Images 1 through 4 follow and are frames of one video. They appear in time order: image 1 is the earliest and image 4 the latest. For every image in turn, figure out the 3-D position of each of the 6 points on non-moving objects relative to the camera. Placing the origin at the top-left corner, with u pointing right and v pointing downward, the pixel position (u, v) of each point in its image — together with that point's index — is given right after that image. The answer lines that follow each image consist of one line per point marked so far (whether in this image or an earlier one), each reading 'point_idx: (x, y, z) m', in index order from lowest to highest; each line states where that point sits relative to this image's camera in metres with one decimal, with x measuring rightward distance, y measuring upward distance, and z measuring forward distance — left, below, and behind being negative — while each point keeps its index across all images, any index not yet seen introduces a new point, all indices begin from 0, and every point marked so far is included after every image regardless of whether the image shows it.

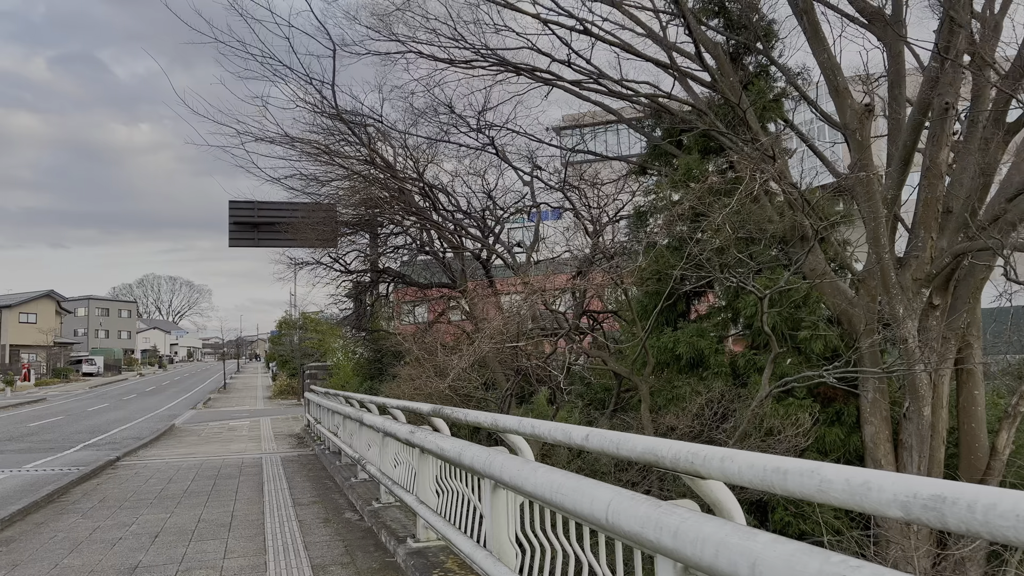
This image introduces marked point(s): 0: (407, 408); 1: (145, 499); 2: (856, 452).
0: (-0.7, -0.8, +5.4) m
1: (-3.2, -1.8, +7.0) m
2: (+3.6, -1.7, +8.2) m
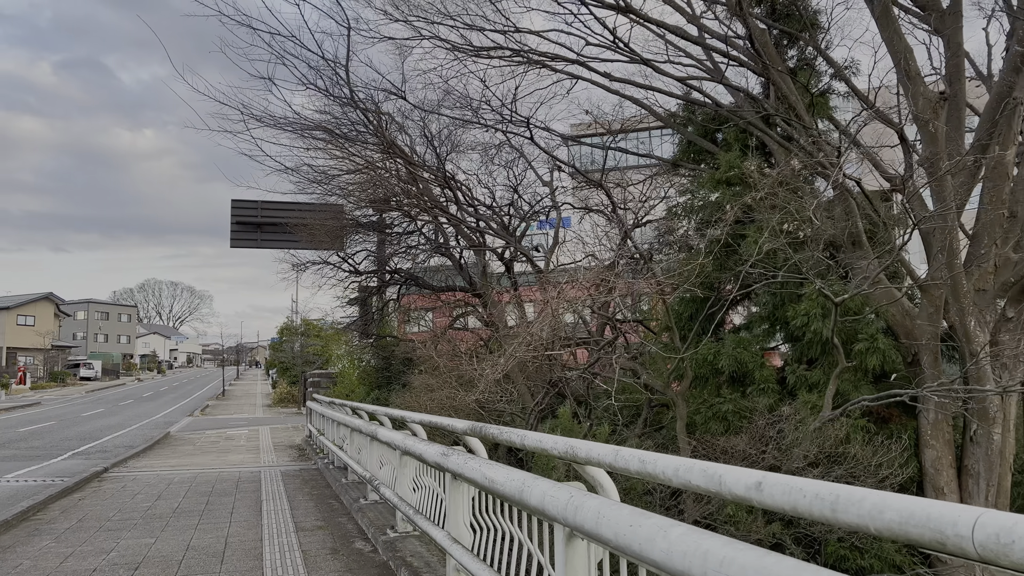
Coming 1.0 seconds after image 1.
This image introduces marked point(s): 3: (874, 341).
0: (-0.5, -0.8, +4.7) m
1: (-3.0, -1.8, +6.2) m
2: (+3.8, -1.8, +7.5) m
3: (+3.4, -0.5, +7.4) m
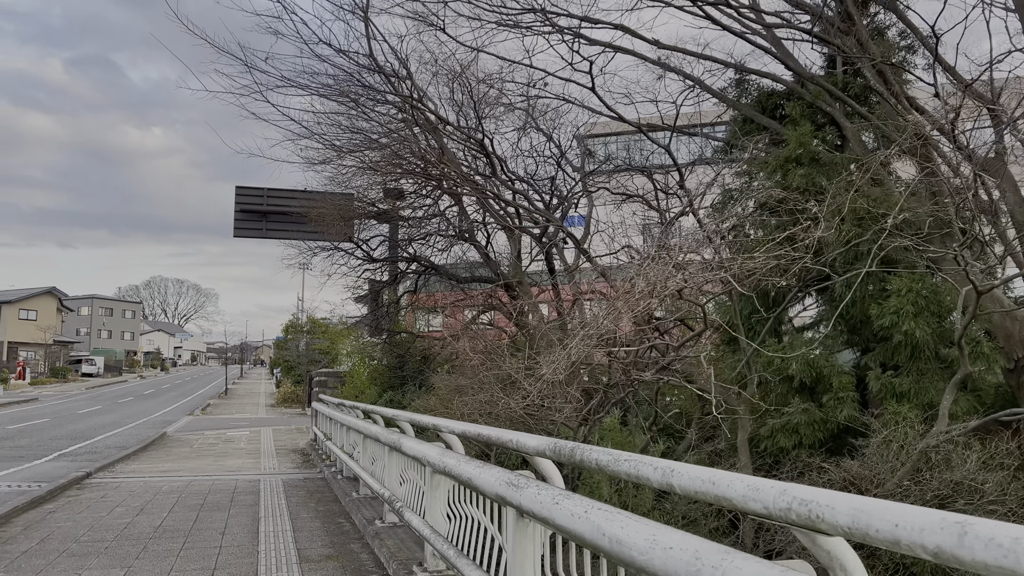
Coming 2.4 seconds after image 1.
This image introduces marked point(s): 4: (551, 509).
0: (-0.2, -0.7, +3.7) m
1: (-2.7, -1.7, +5.2) m
2: (+4.1, -1.7, +6.5) m
3: (+3.7, -0.5, +6.4) m
4: (+0.1, -0.6, +2.1) m
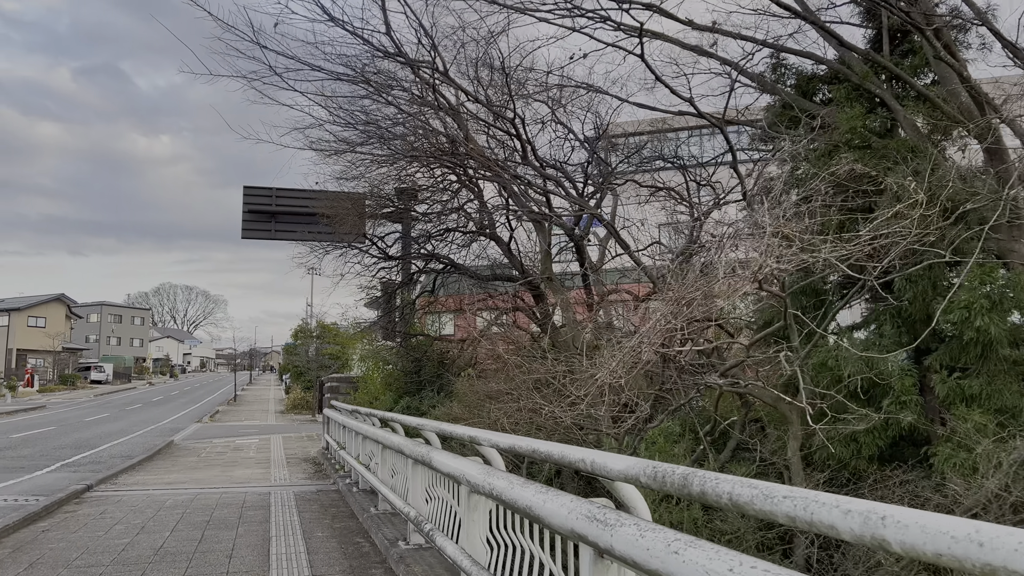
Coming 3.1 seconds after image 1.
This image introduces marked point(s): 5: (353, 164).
0: (0.0, -0.6, +3.2) m
1: (-2.5, -1.6, +4.7) m
2: (+4.3, -1.7, +5.9) m
3: (+3.9, -0.4, +5.8) m
4: (+0.3, -0.5, +1.5) m
5: (-1.6, +1.3, +8.3) m
